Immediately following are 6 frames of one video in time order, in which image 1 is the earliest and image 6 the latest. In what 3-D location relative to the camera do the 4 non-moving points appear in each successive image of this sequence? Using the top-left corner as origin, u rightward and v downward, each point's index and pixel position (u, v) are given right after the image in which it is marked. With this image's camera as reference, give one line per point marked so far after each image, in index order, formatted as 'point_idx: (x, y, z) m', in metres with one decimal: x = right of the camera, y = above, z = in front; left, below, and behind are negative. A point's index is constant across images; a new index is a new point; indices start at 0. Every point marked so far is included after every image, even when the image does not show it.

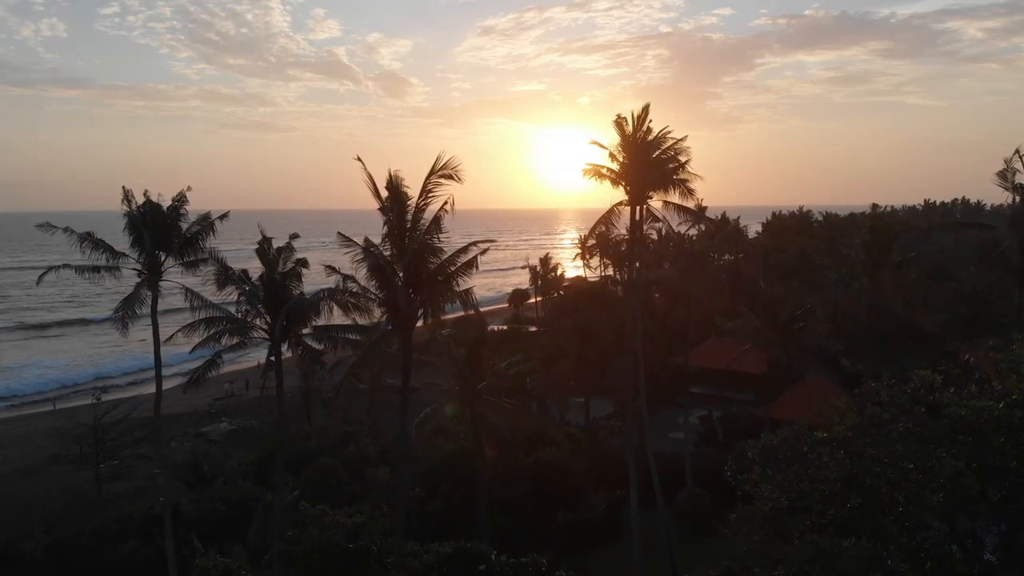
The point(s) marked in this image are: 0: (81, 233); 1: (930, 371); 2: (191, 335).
0: (-7.4, +0.9, +12.7) m
1: (+5.3, -1.0, +9.3) m
2: (-4.8, -0.7, +11.1) m
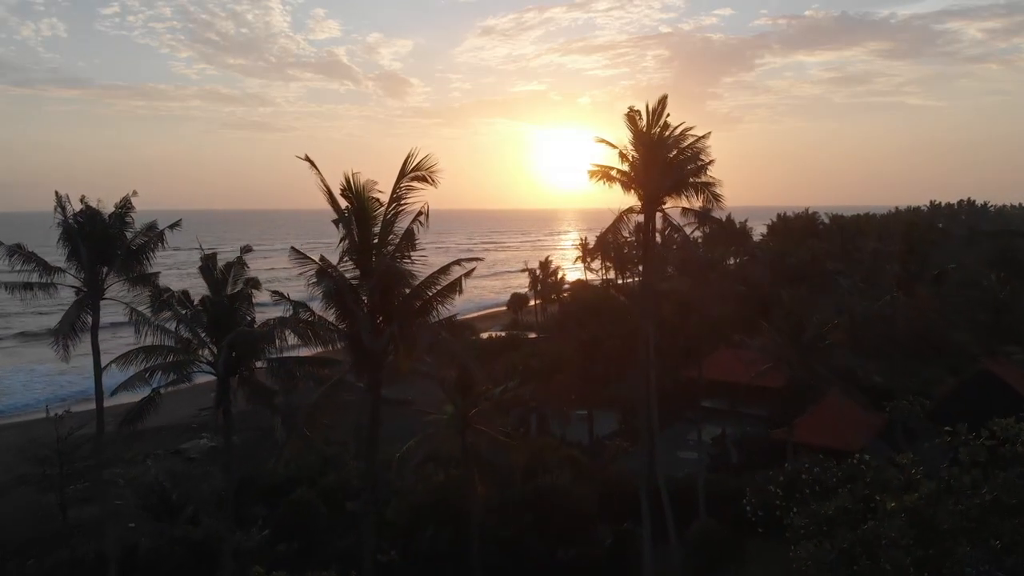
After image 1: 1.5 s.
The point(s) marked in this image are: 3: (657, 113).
0: (-7.5, +0.6, +11.1) m
1: (+5.2, -1.3, +7.7) m
2: (-4.9, -1.0, +9.5) m
3: (+2.0, +2.4, +10.0) m
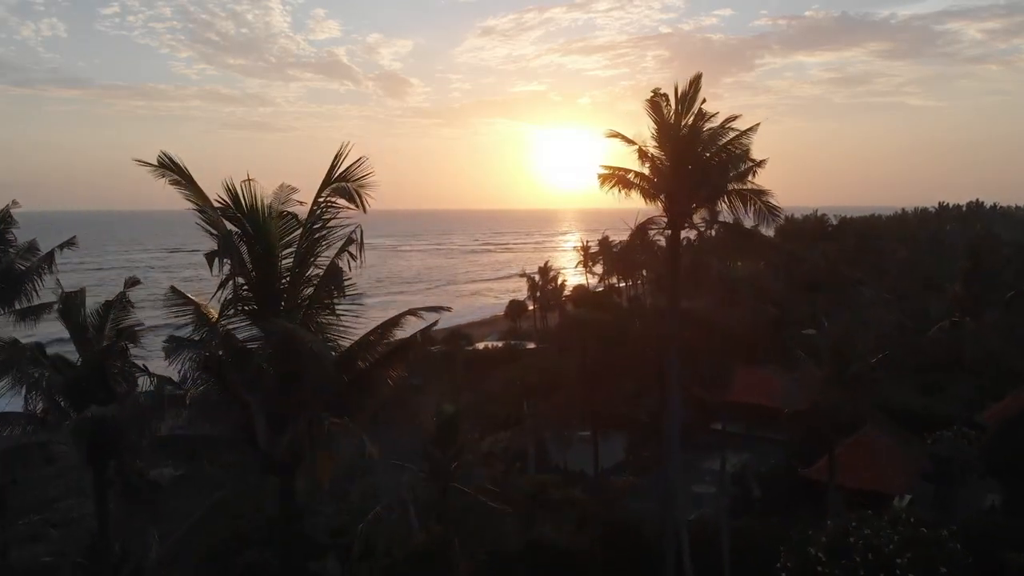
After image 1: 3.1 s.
0: (-7.6, +0.2, +8.7) m
1: (+5.0, -1.7, +5.3) m
2: (-5.1, -1.4, +7.1) m
3: (+1.8, +2.0, +7.7) m
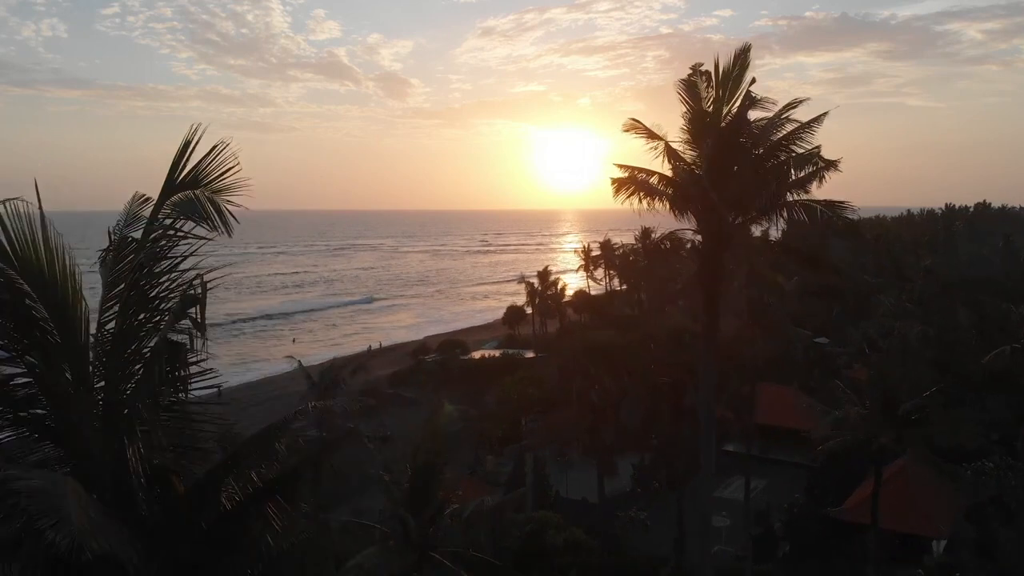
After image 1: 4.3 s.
0: (-7.7, -0.1, +6.8) m
1: (+4.9, -2.1, +3.4) m
2: (-5.2, -1.7, +5.2) m
3: (+1.7, +1.6, +5.8) m
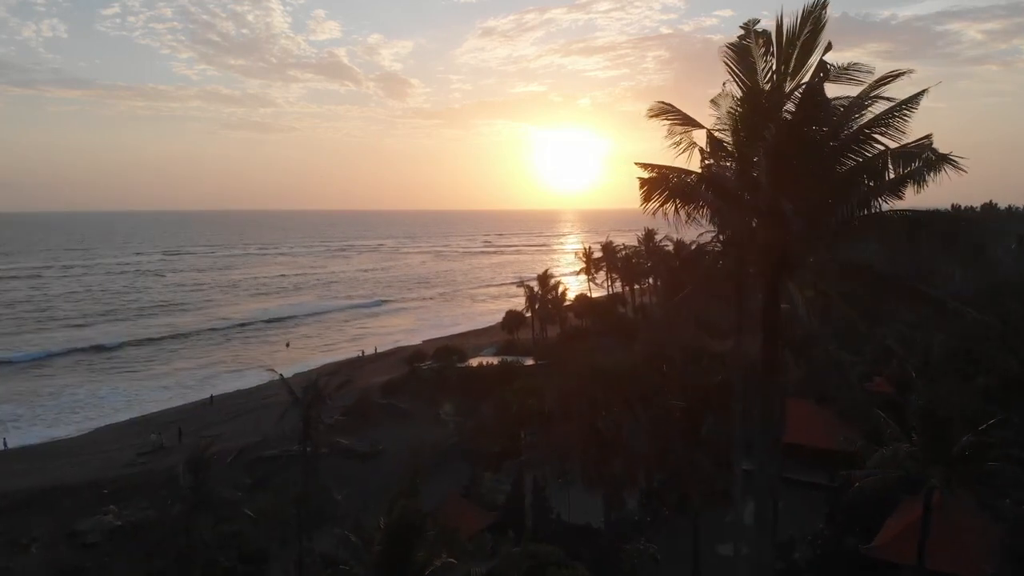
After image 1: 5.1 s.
0: (-7.8, -0.3, +5.4) m
1: (+4.9, -2.3, +1.9) m
2: (-5.2, -2.0, +3.7) m
3: (+1.6, +1.4, +4.3) m
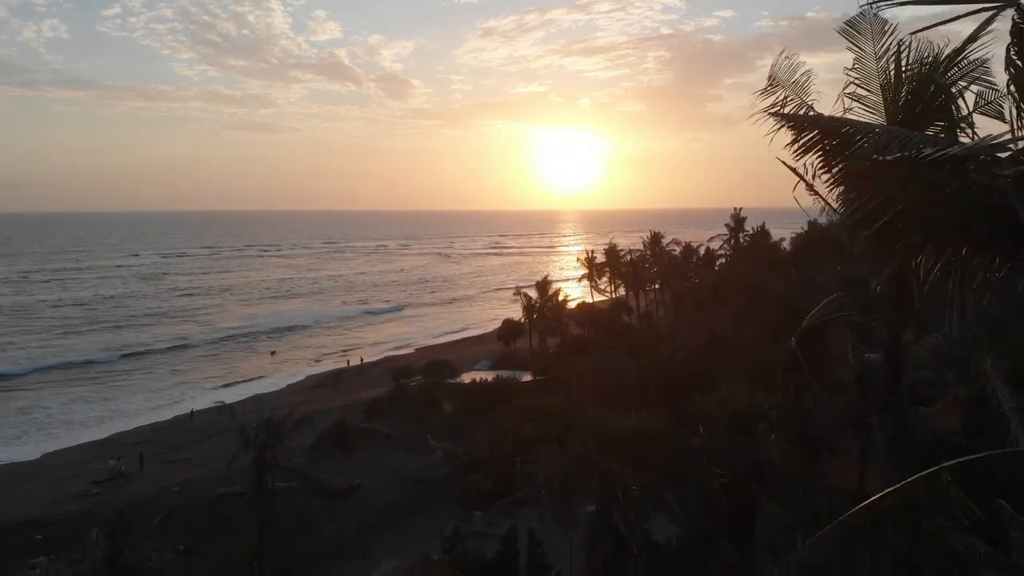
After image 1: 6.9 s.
0: (-8.0, -0.7, +2.3) m
1: (+4.6, -2.7, -1.1) m
2: (-5.5, -2.4, +0.7) m
3: (+1.4, +1.0, +1.3) m
